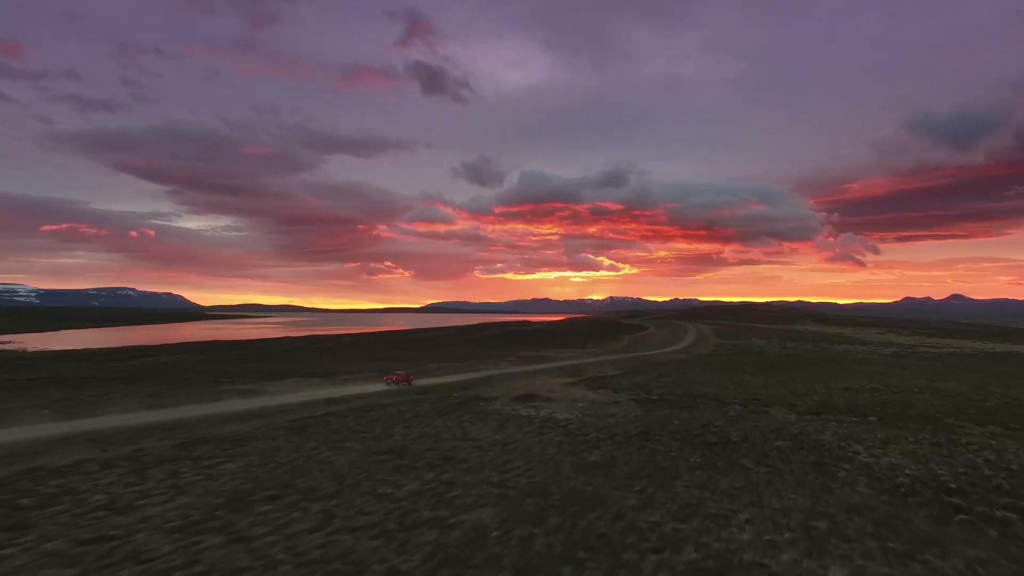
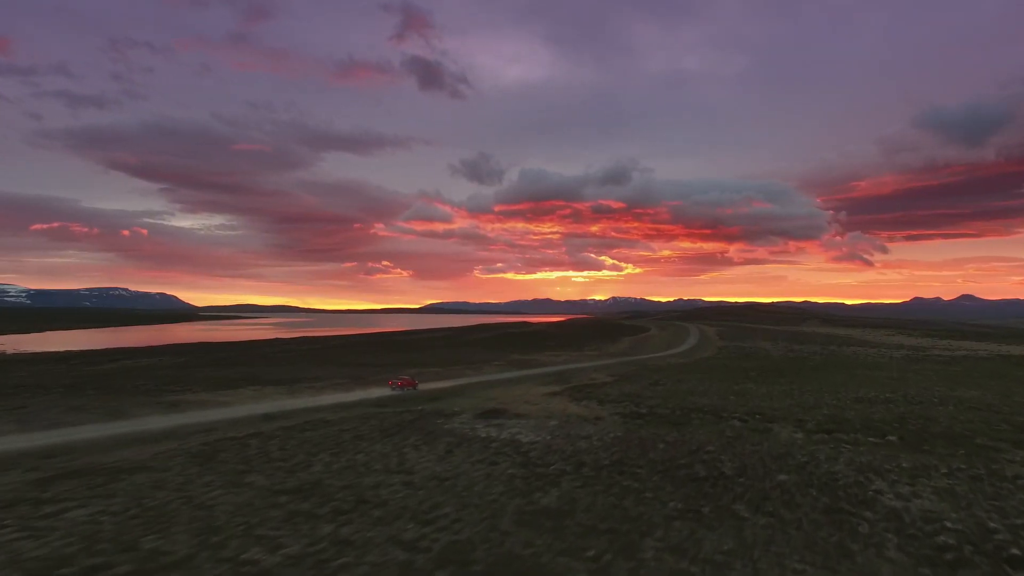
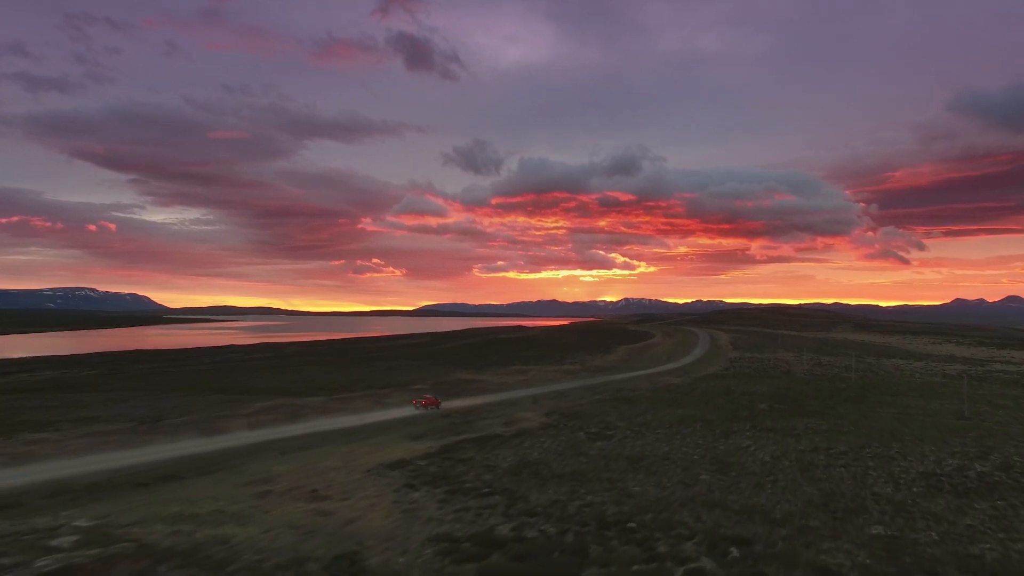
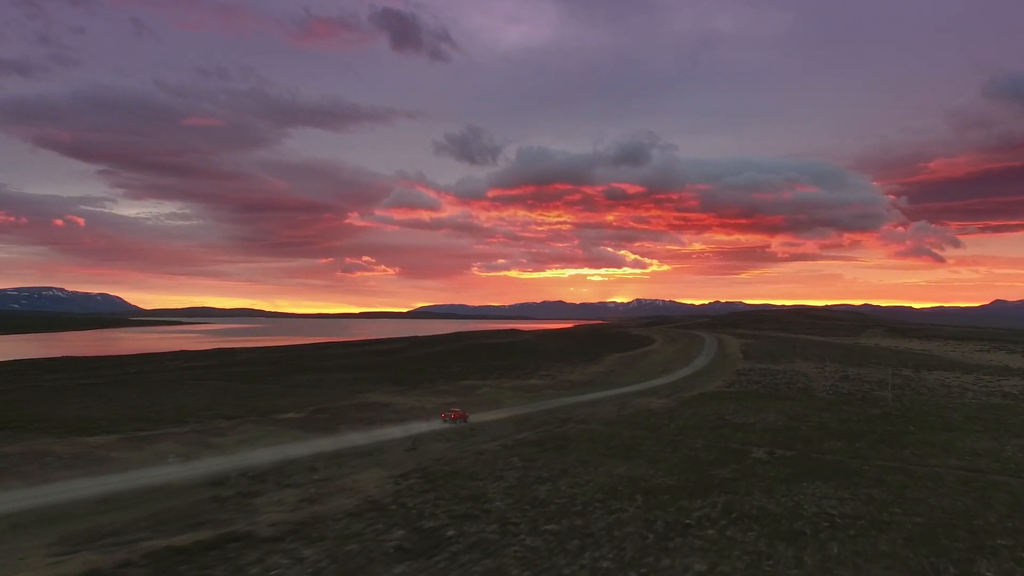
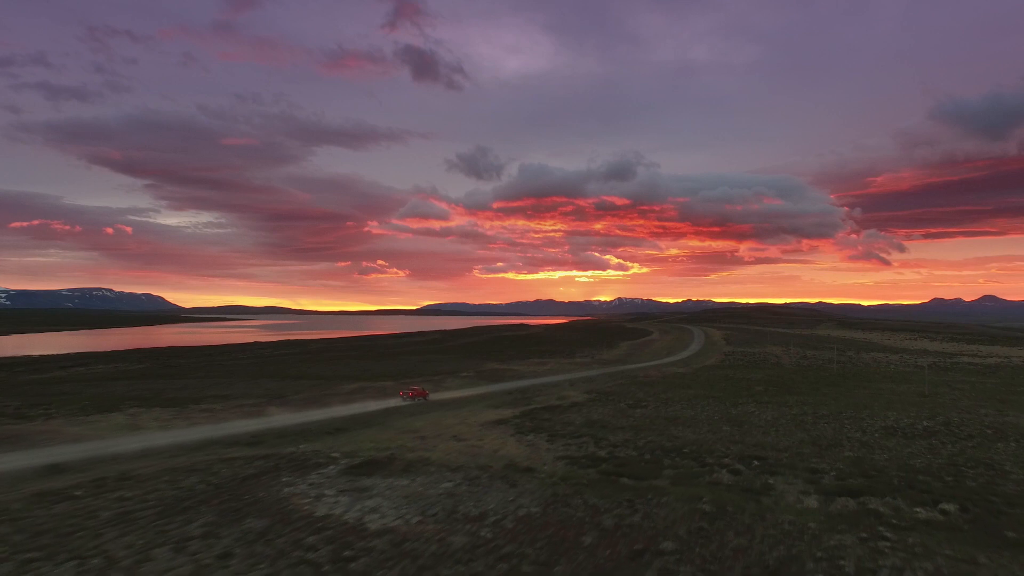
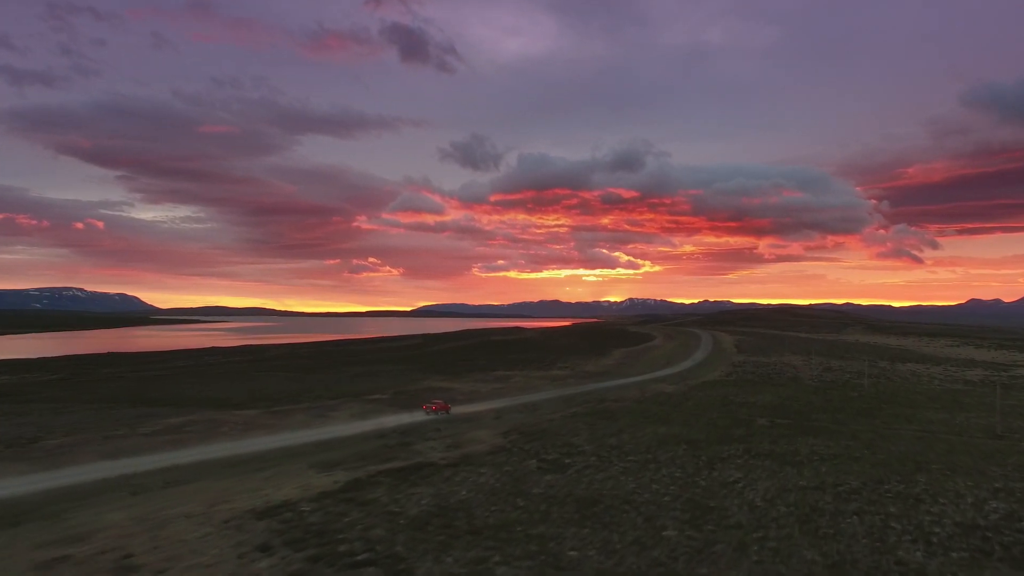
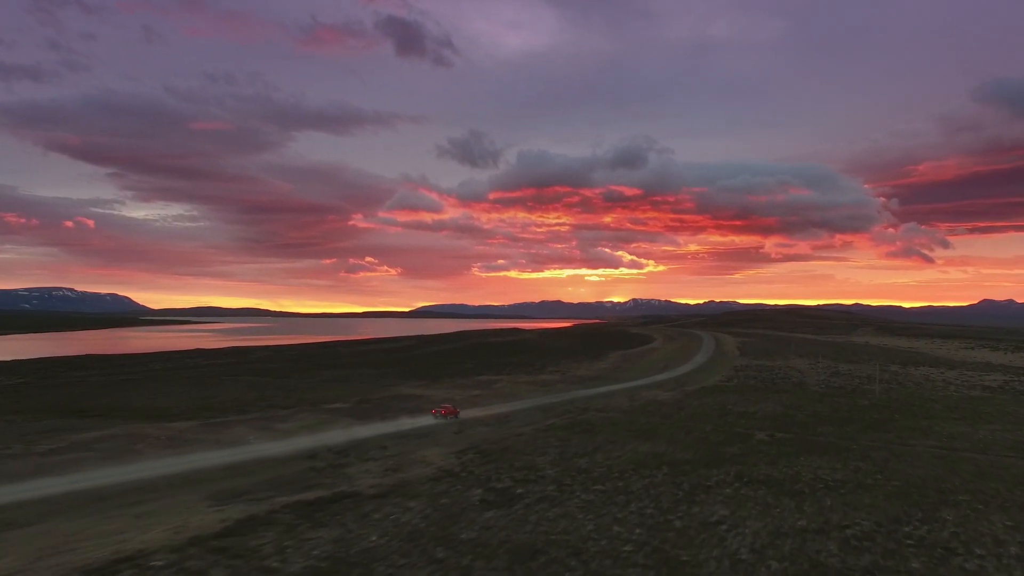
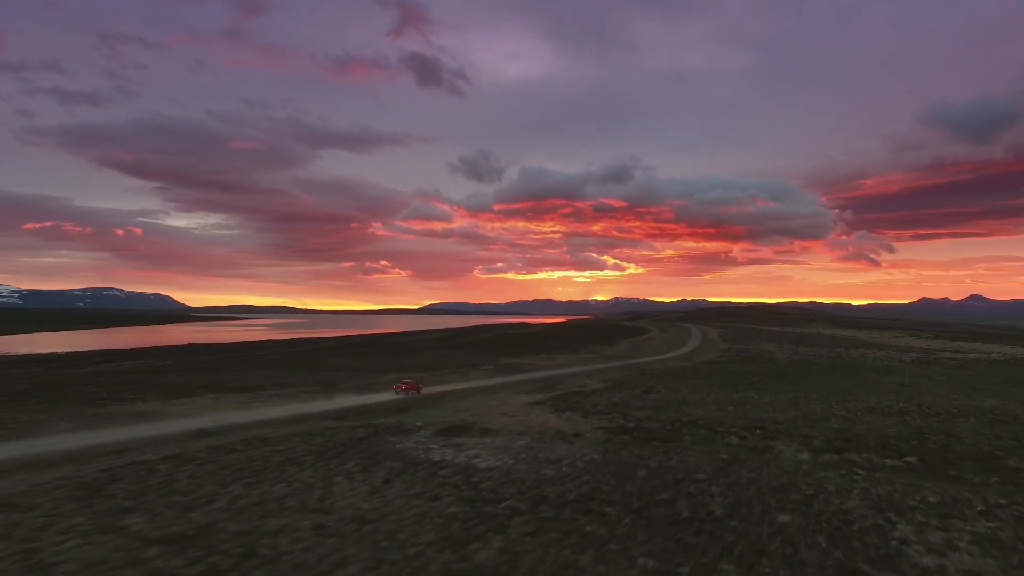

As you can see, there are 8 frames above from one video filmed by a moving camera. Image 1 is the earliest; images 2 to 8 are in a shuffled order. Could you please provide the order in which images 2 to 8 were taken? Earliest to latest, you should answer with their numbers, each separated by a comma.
2, 8, 5, 3, 6, 7, 4
